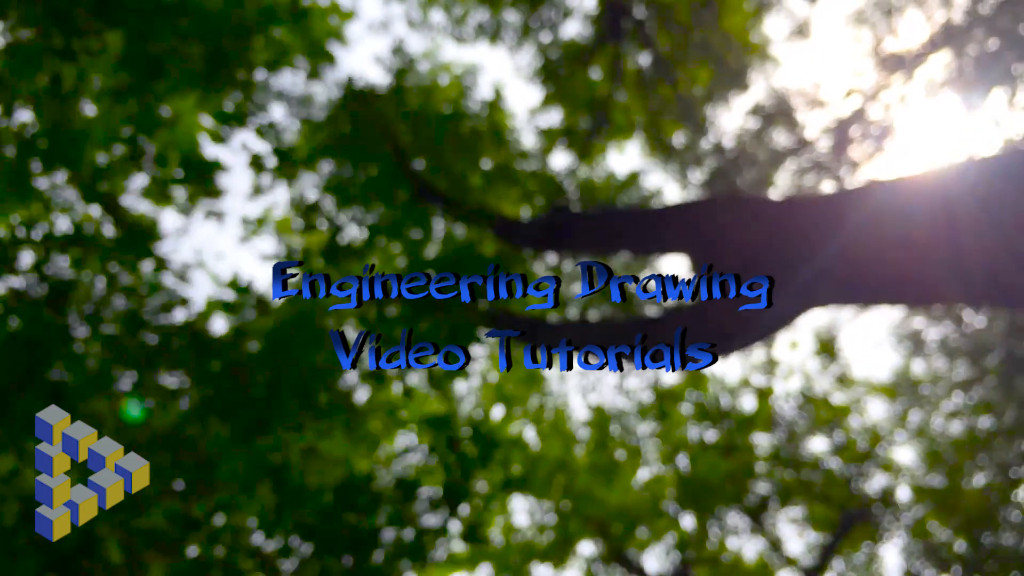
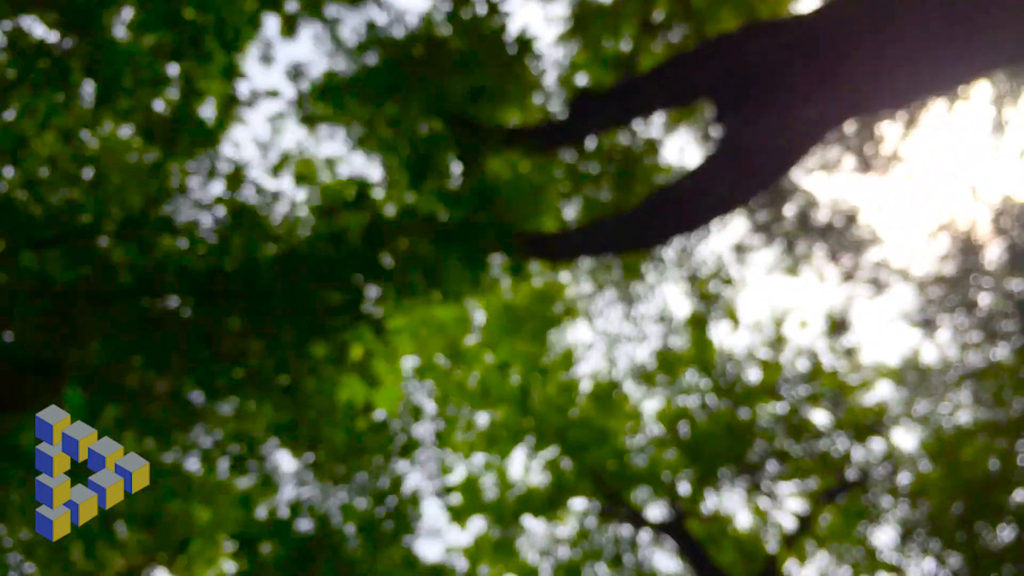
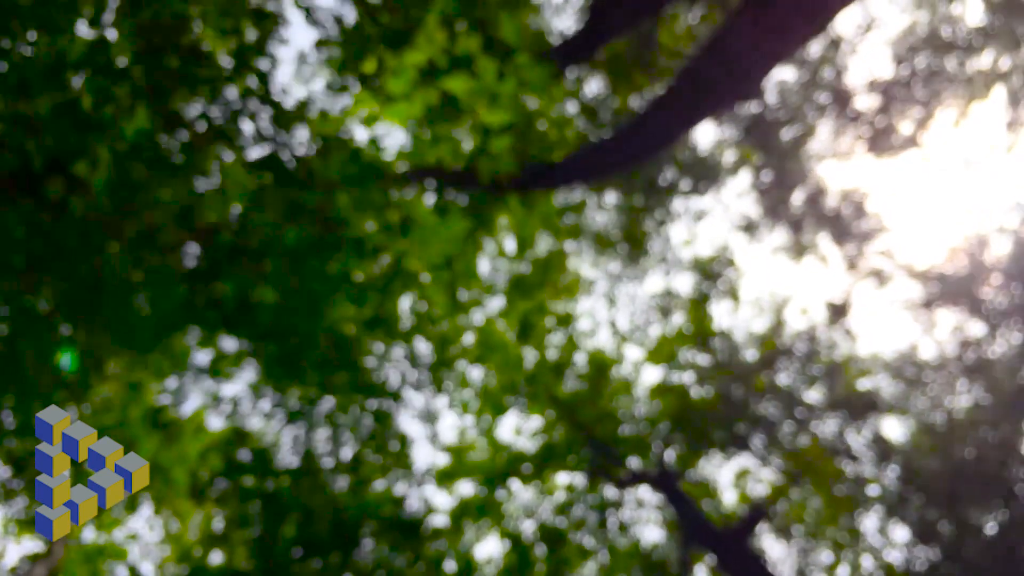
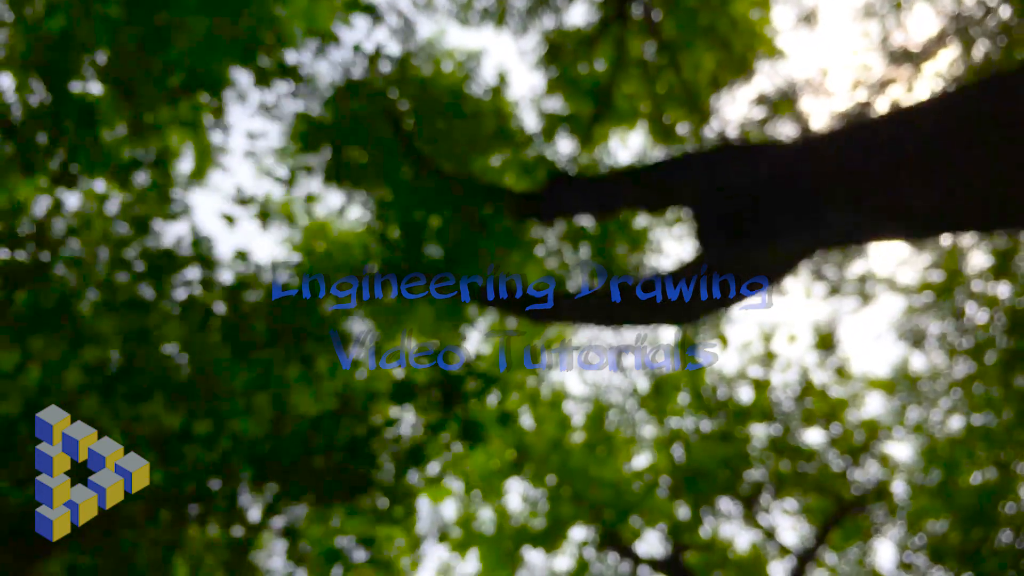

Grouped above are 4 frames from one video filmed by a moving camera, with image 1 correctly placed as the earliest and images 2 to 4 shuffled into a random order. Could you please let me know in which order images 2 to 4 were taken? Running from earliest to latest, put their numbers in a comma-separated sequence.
4, 2, 3
